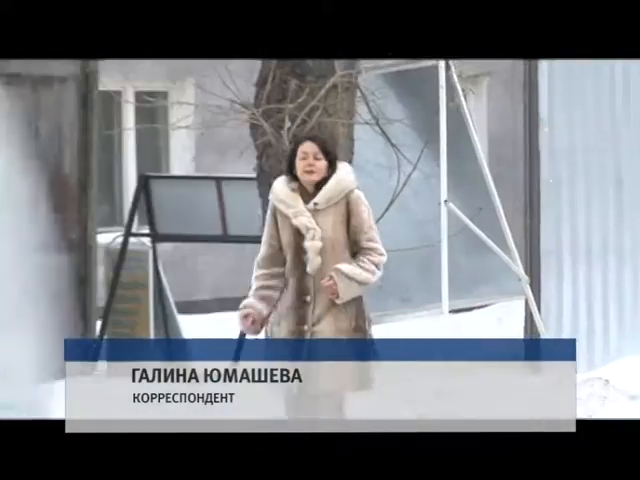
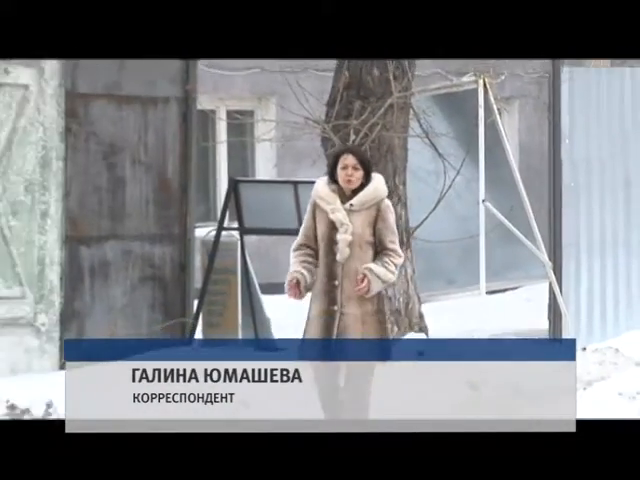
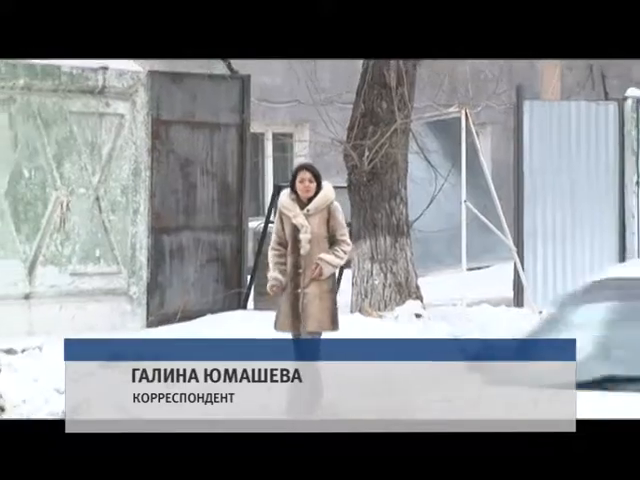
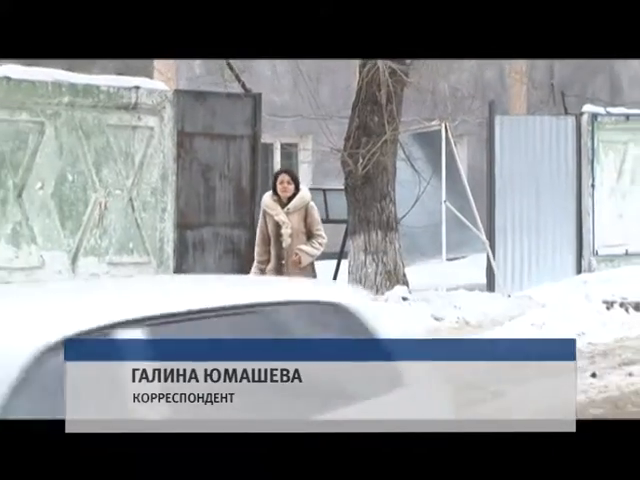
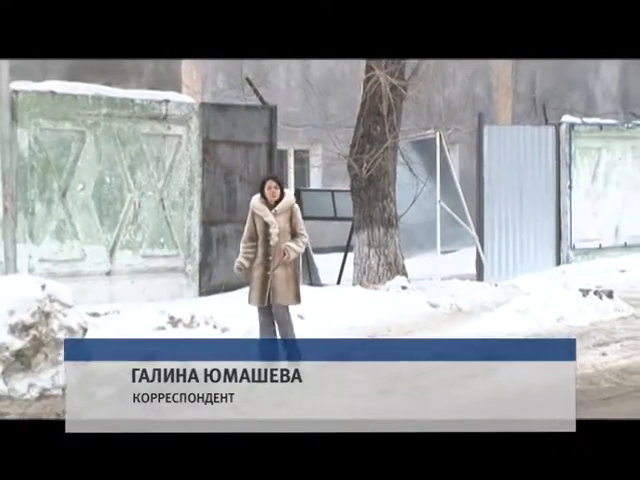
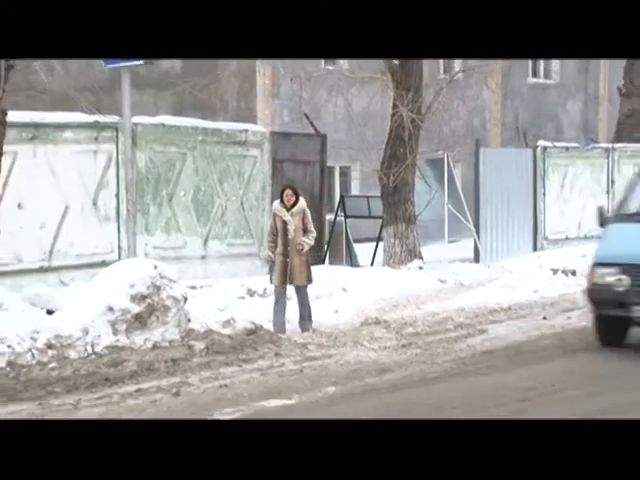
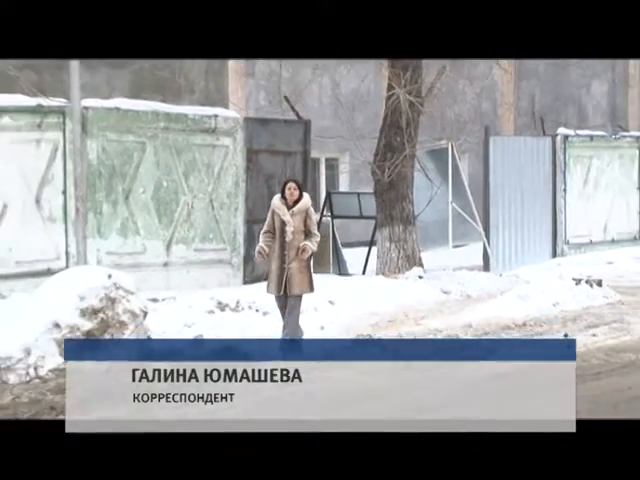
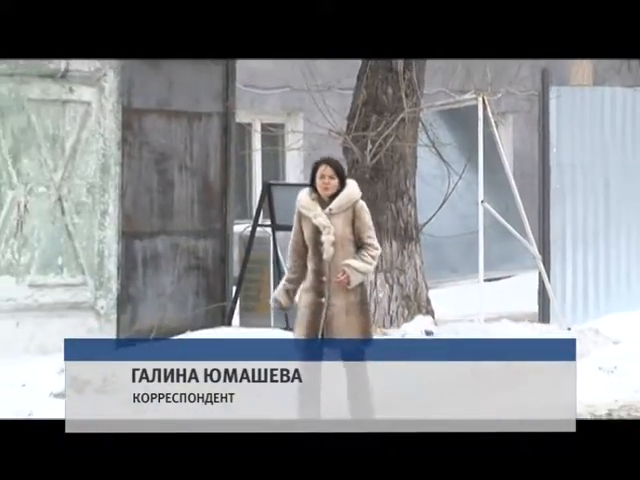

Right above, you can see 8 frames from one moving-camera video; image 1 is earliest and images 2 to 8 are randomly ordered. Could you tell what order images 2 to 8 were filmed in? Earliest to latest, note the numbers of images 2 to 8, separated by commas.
2, 8, 3, 4, 5, 7, 6
